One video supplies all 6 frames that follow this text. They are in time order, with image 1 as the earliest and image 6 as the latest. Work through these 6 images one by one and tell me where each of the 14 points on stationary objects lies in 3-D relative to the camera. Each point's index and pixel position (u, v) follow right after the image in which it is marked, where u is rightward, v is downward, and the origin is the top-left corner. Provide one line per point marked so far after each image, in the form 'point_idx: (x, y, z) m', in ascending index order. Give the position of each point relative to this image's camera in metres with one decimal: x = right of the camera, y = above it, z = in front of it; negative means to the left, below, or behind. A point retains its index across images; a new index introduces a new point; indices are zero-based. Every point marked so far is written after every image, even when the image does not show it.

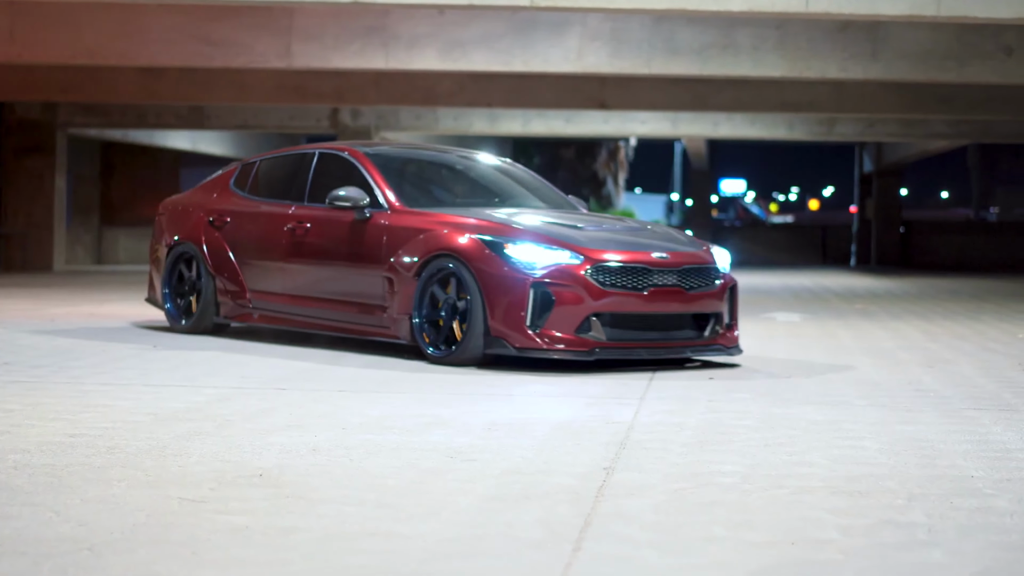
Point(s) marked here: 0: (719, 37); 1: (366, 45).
0: (+1.7, +2.0, +15.5) m
1: (-1.2, +2.0, +15.6) m
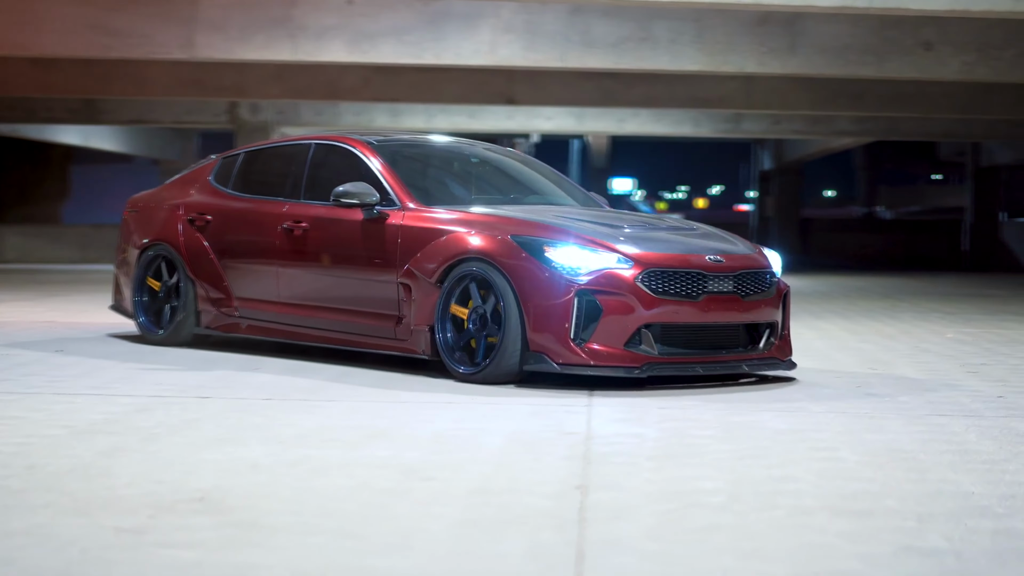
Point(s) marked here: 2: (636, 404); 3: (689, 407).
0: (+1.0, +2.0, +15.2) m
1: (-1.9, +2.0, +15.1) m
2: (+0.4, -0.4, +6.4) m
3: (+0.6, -0.4, +6.3) m
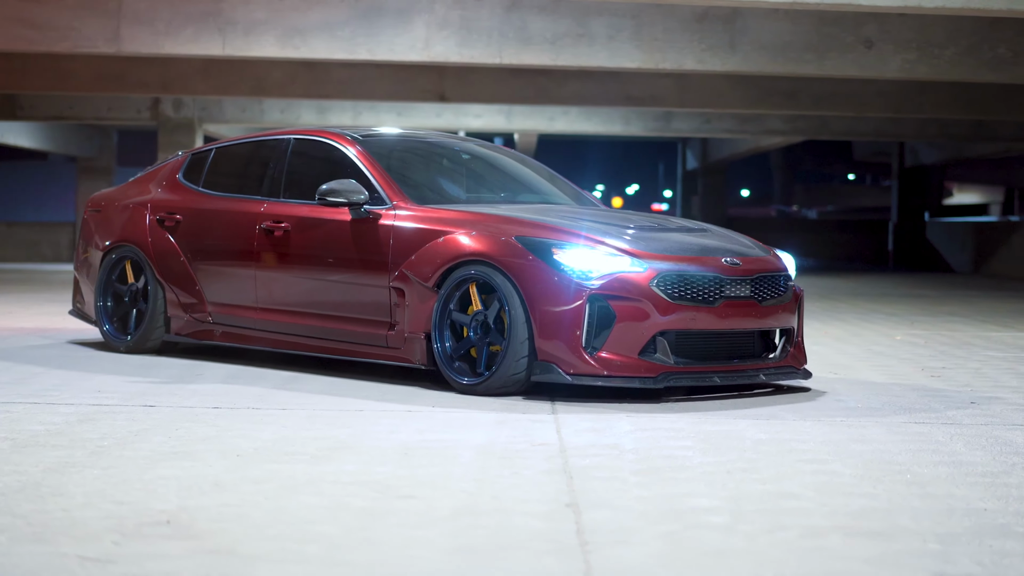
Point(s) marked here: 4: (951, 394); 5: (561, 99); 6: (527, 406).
0: (+0.5, +2.0, +14.9) m
1: (-2.4, +2.0, +14.7) m
2: (+0.3, -0.4, +6.1) m
3: (+0.5, -0.4, +6.1) m
4: (+1.6, -0.4, +7.2) m
5: (+0.5, +2.0, +19.9) m
6: (0.0, -0.4, +6.3) m
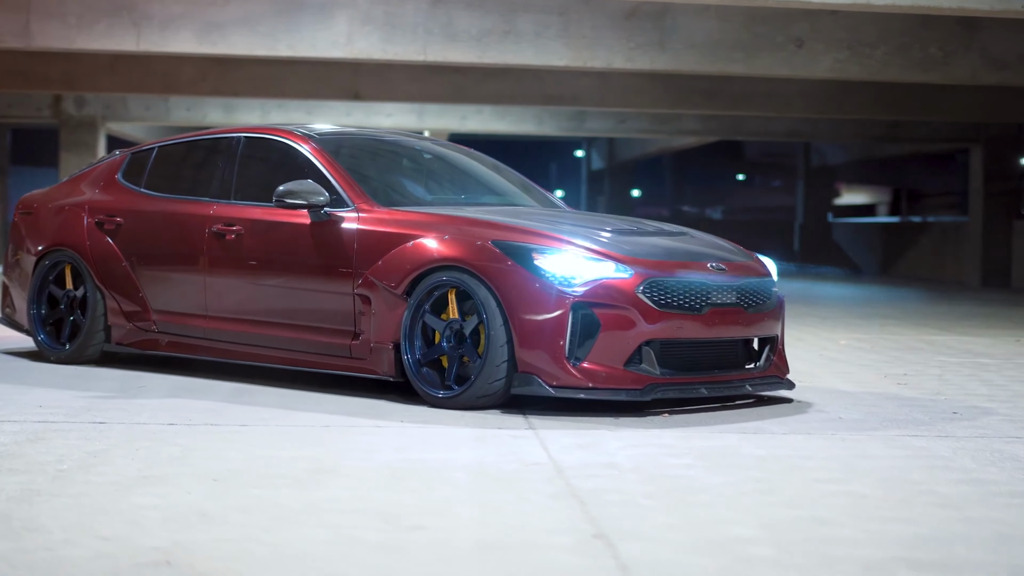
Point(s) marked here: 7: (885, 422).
0: (-0.1, +2.0, +14.6) m
1: (-3.0, +2.0, +14.2) m
2: (+0.2, -0.4, +5.8) m
3: (+0.4, -0.4, +5.8) m
4: (+1.5, -0.4, +6.9) m
5: (-0.4, +1.9, +19.6) m
6: (0.0, -0.4, +6.0) m
7: (+1.2, -0.4, +6.2) m
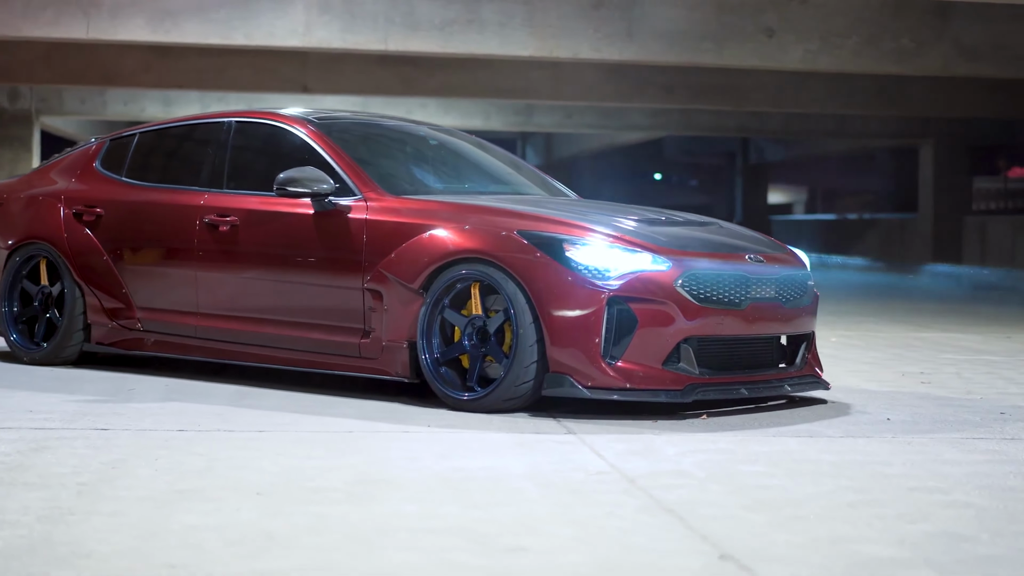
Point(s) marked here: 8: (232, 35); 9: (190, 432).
0: (-0.4, +2.0, +14.2) m
1: (-3.2, +2.0, +13.7) m
2: (+0.3, -0.4, +5.4) m
3: (+0.5, -0.4, +5.3) m
4: (+1.6, -0.4, +6.5) m
5: (-0.9, +2.0, +19.1) m
6: (+0.1, -0.4, +5.5) m
7: (+1.3, -0.4, +5.8) m
8: (-2.1, +1.8, +13.9) m
9: (-0.9, -0.4, +5.2) m
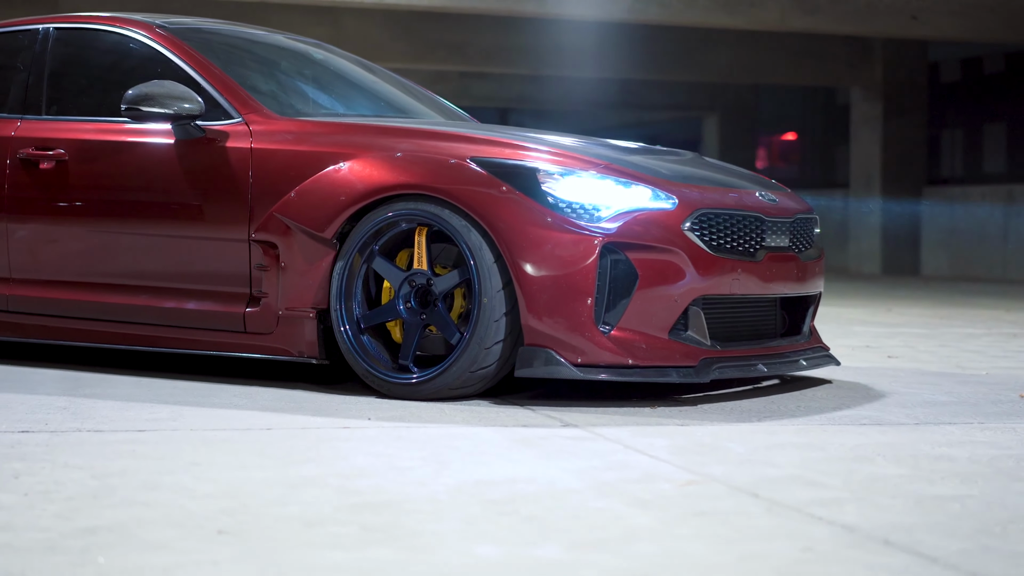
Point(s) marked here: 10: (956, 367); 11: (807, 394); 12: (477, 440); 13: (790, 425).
0: (-1.8, +2.2, +12.5) m
1: (-4.5, +2.1, +11.6) m
2: (+0.3, -0.3, +4.0) m
3: (+0.5, -0.3, +4.0) m
4: (+1.3, -0.3, +5.3) m
5: (-3.0, +2.1, +17.3) m
6: (0.0, -0.3, +4.1) m
7: (+1.2, -0.3, +4.5) m
8: (-3.4, +1.9, +12.0) m
9: (-0.9, -0.3, +3.6) m
10: (+1.4, -0.2, +5.8) m
11: (+0.7, -0.3, +4.7) m
12: (-0.1, -0.3, +3.6) m
13: (+0.6, -0.3, +4.0) m
